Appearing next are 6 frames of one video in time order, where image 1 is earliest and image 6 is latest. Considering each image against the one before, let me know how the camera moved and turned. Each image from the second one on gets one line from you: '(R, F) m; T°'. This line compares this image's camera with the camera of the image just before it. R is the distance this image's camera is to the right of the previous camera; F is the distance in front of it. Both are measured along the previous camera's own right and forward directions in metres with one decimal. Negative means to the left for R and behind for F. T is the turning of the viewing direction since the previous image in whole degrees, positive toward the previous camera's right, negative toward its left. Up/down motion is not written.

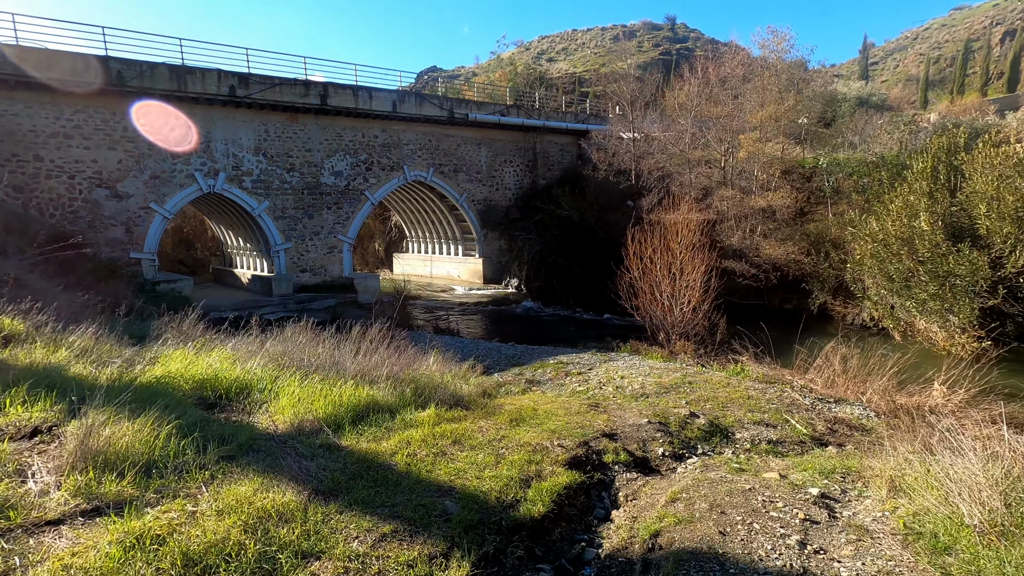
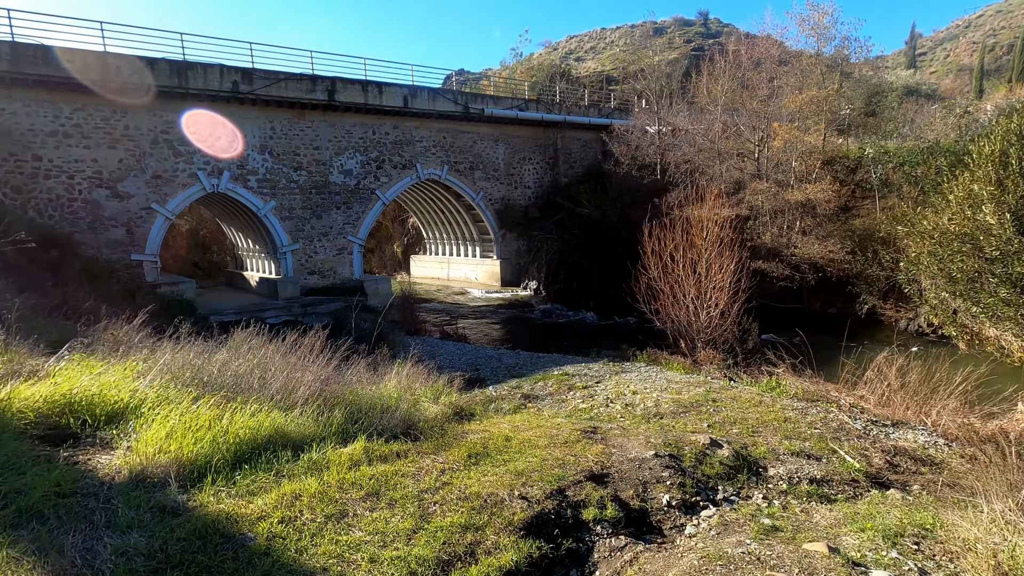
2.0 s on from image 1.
(+0.5, +1.1) m; -3°
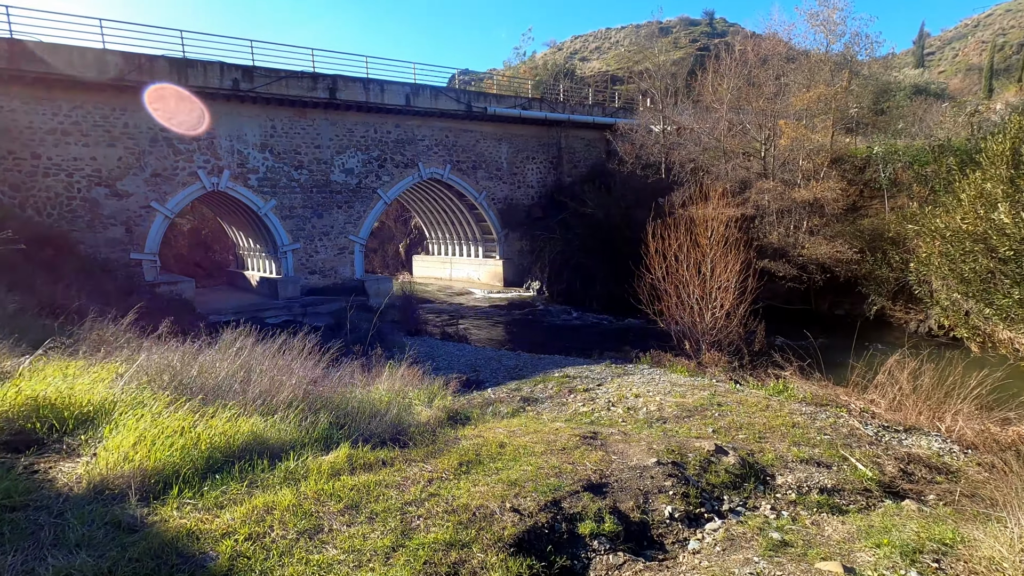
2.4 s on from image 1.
(+0.1, +0.2) m; 0°
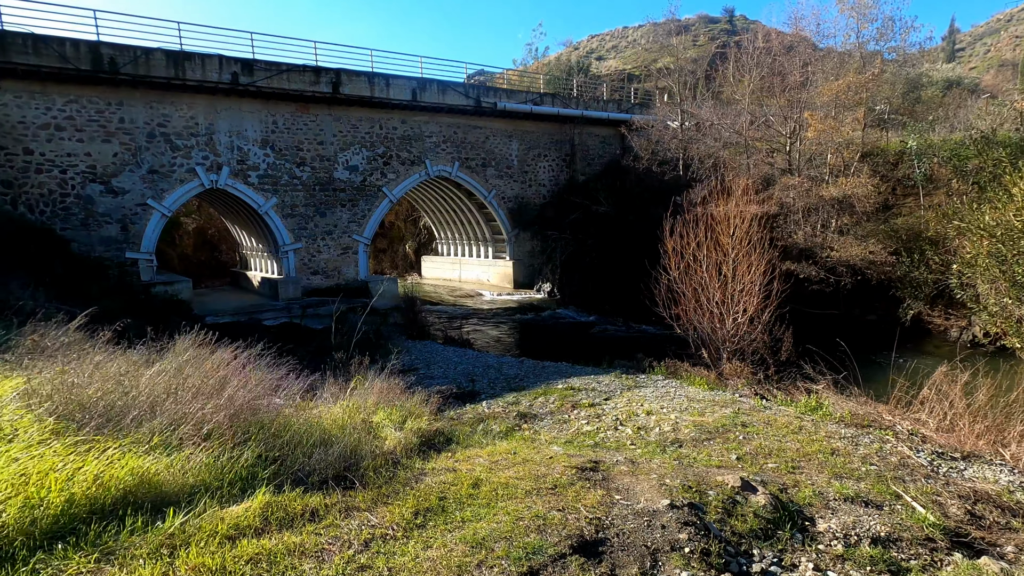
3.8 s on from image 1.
(+0.2, +0.8) m; -2°
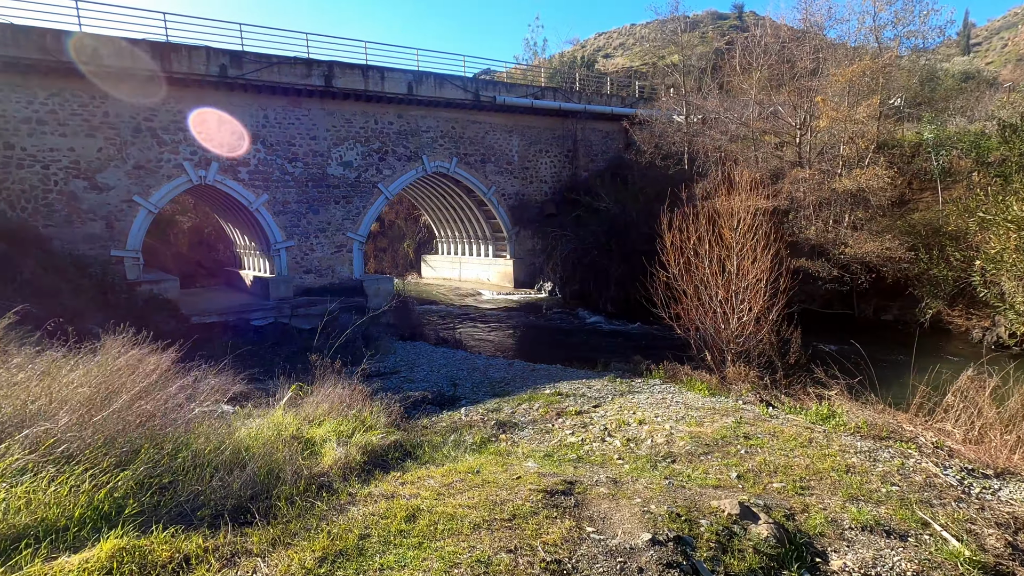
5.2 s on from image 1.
(+0.3, +0.6) m; -1°
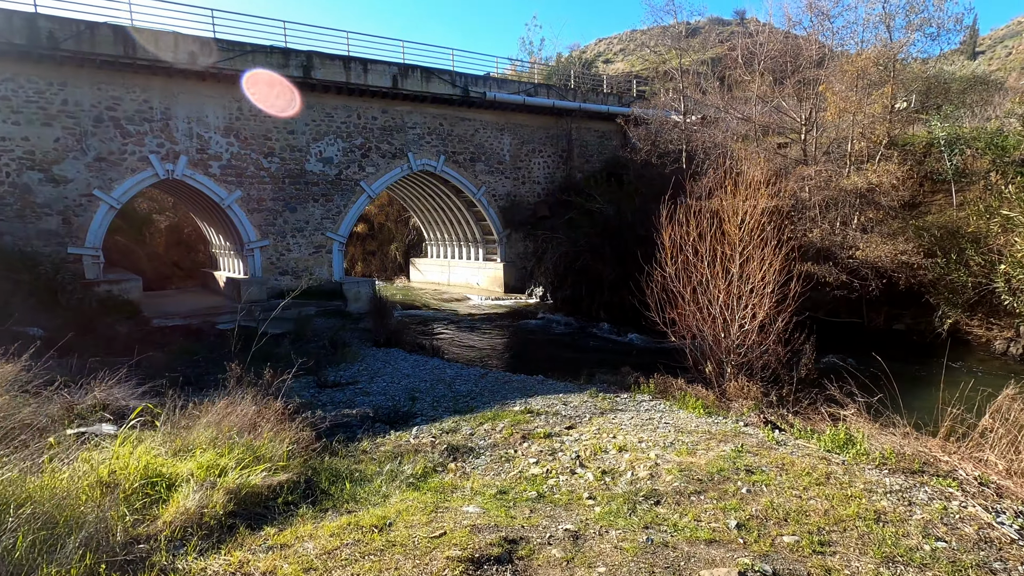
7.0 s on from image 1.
(+0.4, +0.9) m; 0°
